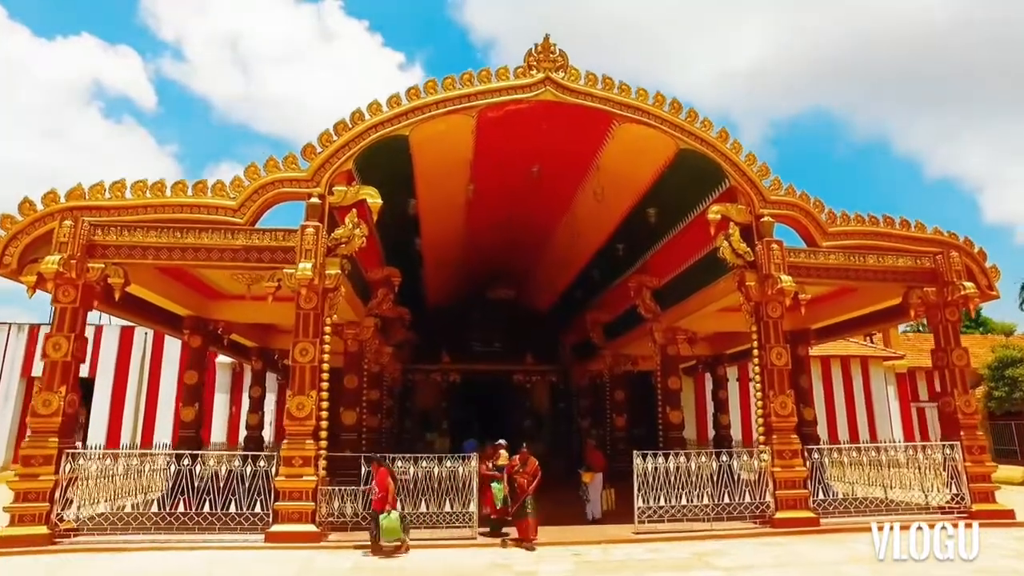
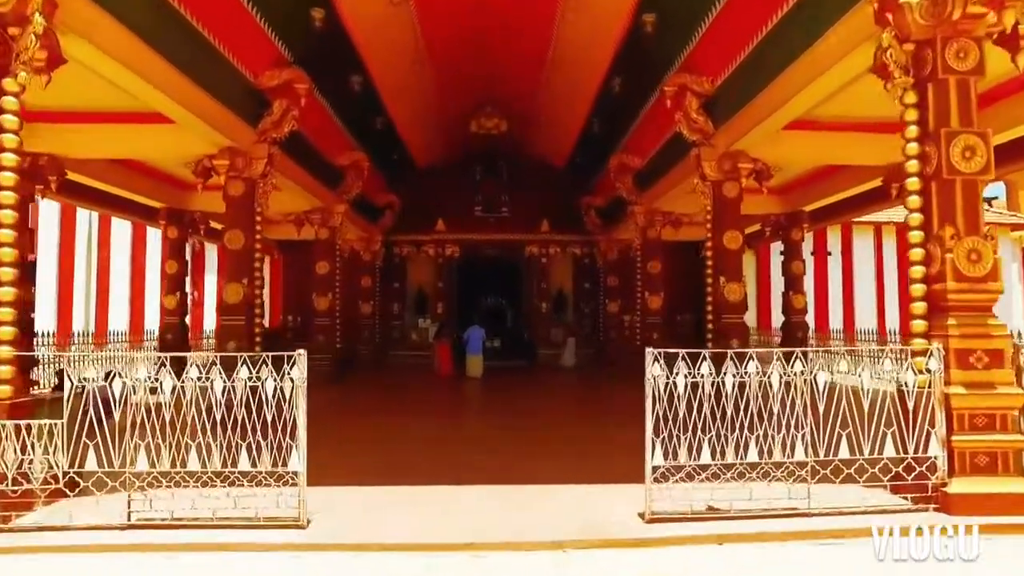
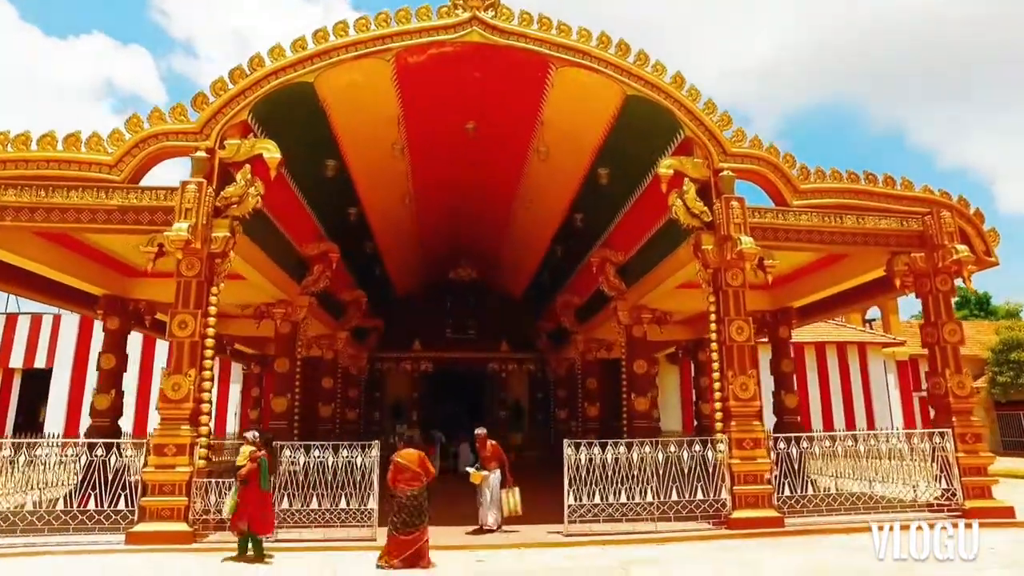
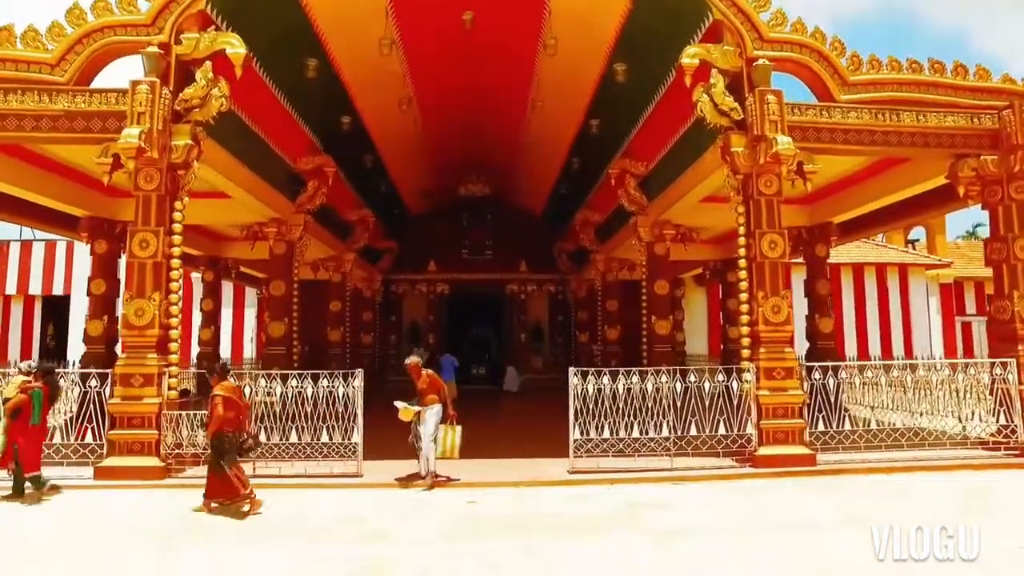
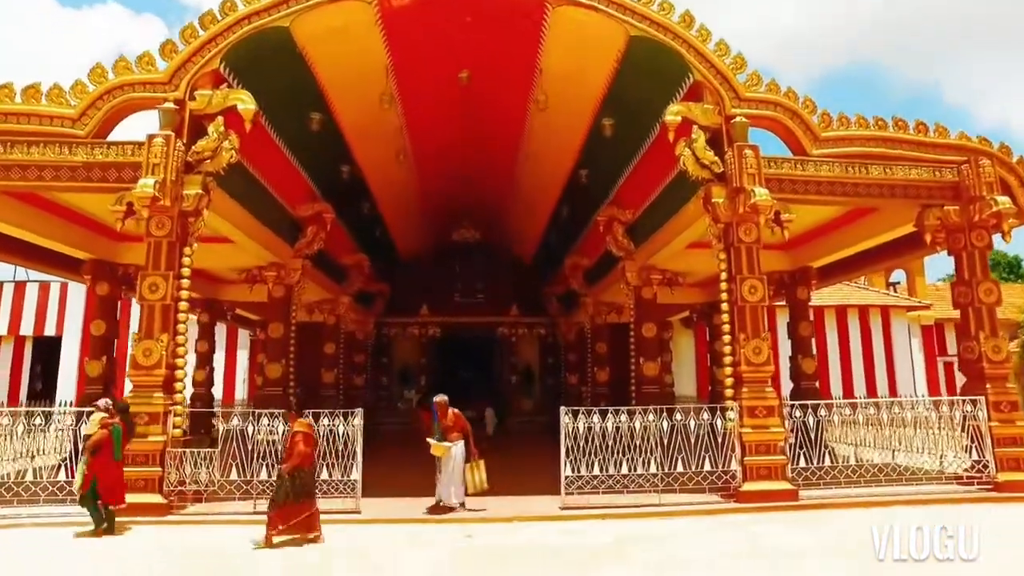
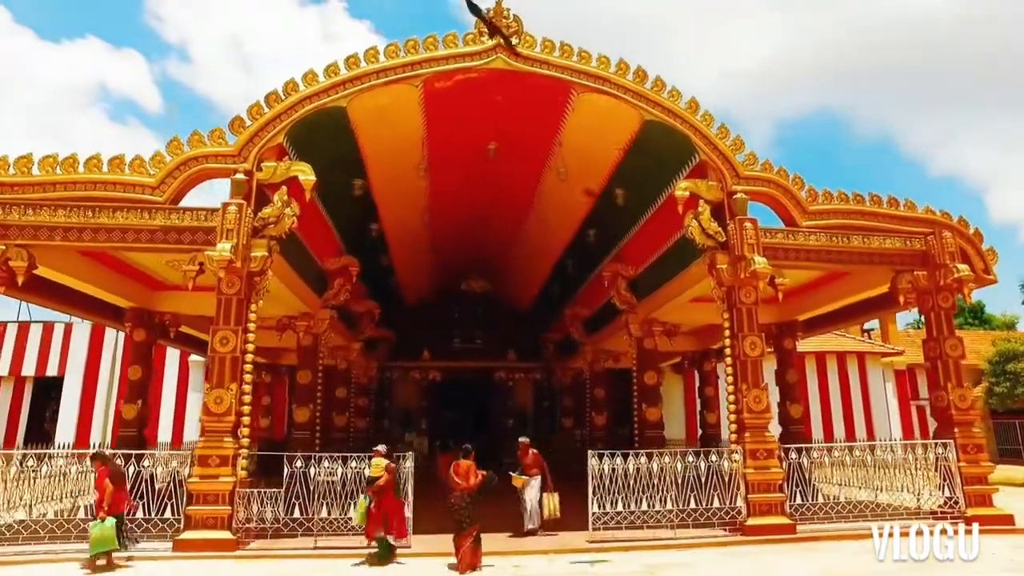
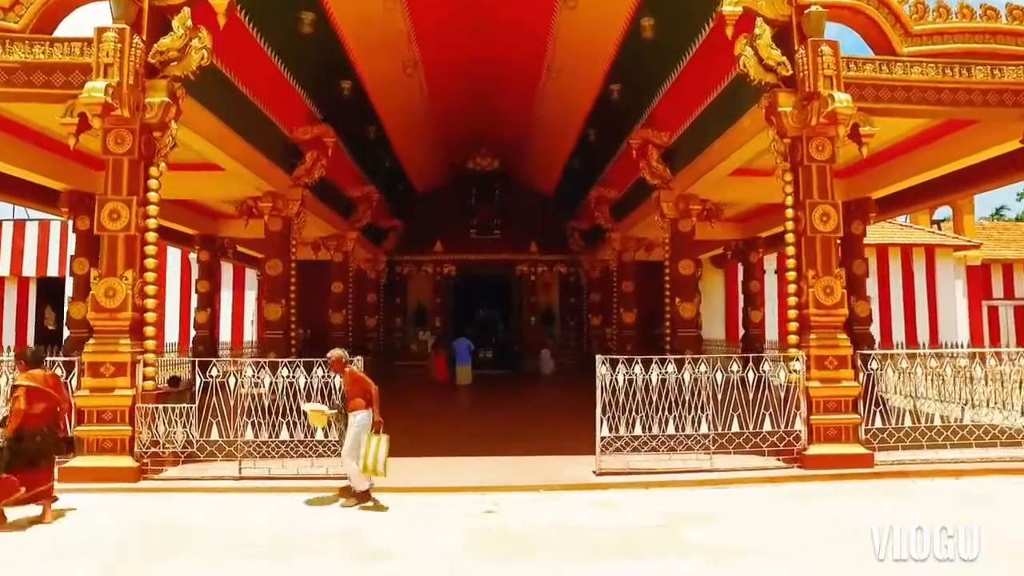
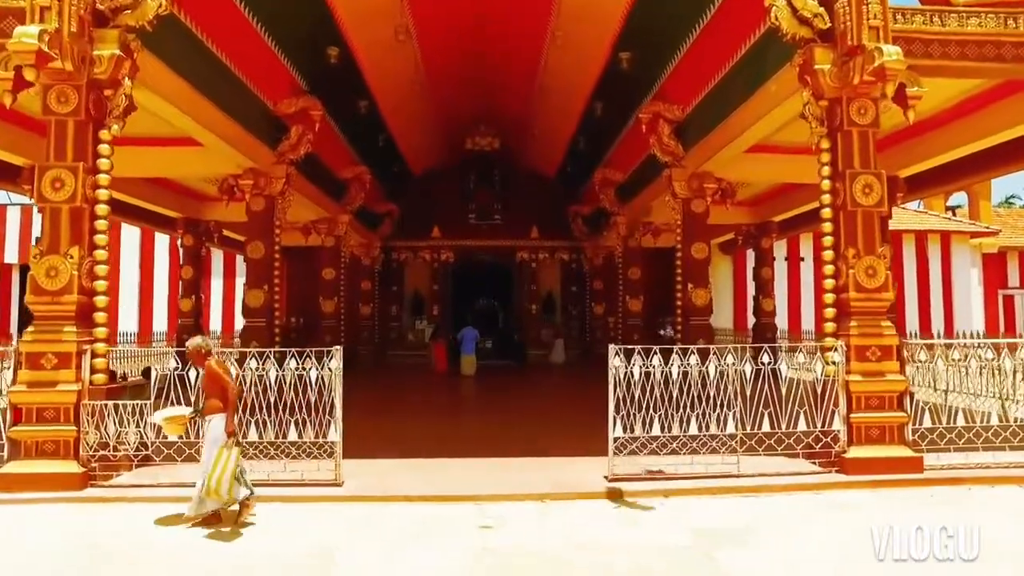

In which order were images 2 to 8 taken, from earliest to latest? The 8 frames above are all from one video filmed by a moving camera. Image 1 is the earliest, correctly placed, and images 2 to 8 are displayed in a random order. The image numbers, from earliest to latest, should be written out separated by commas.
6, 3, 5, 4, 7, 8, 2
